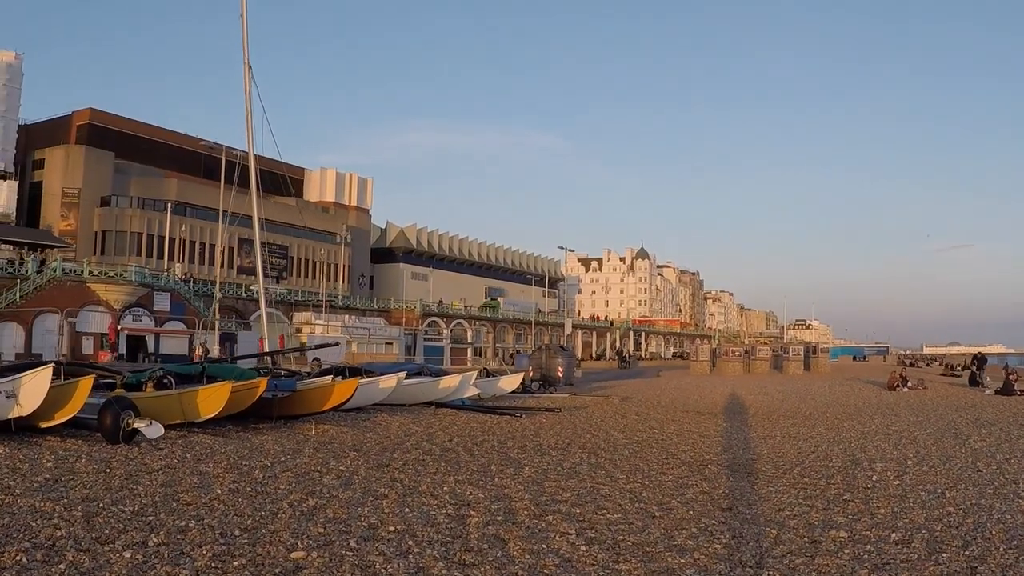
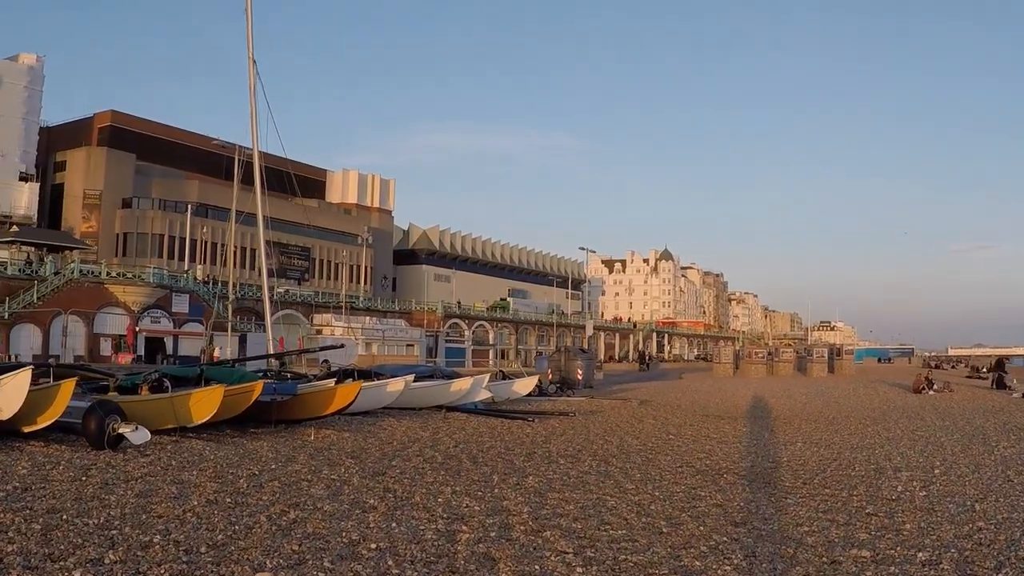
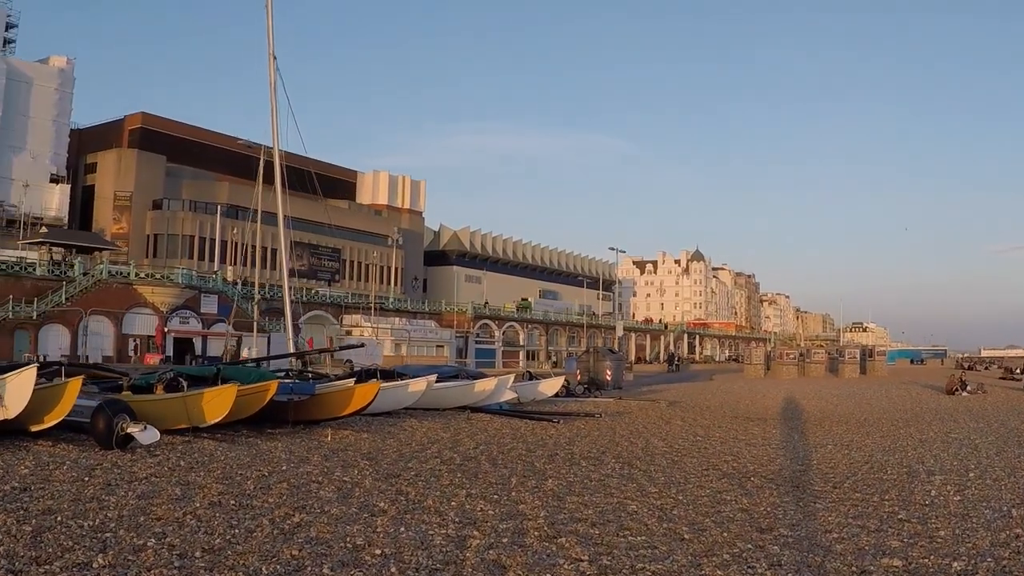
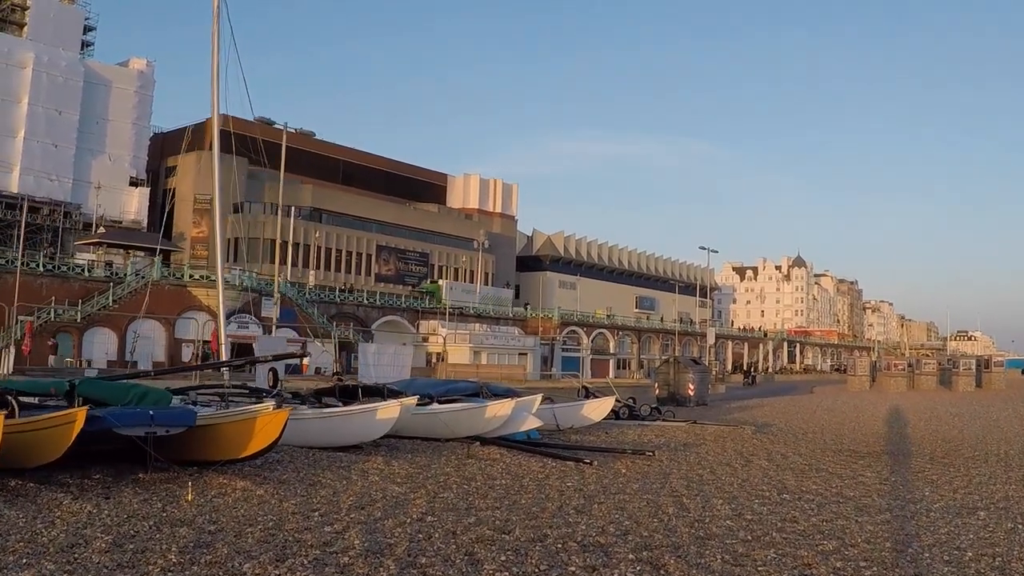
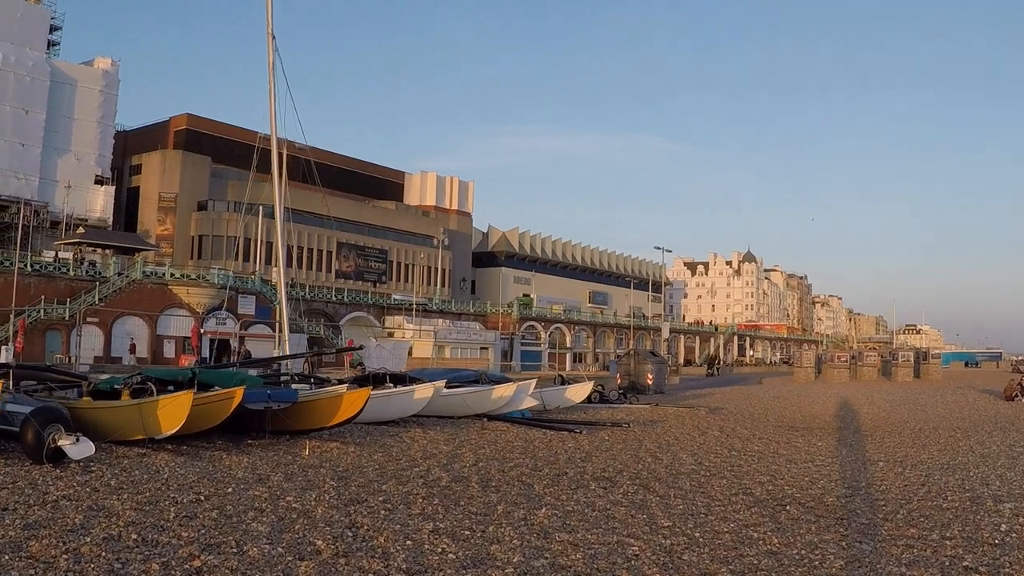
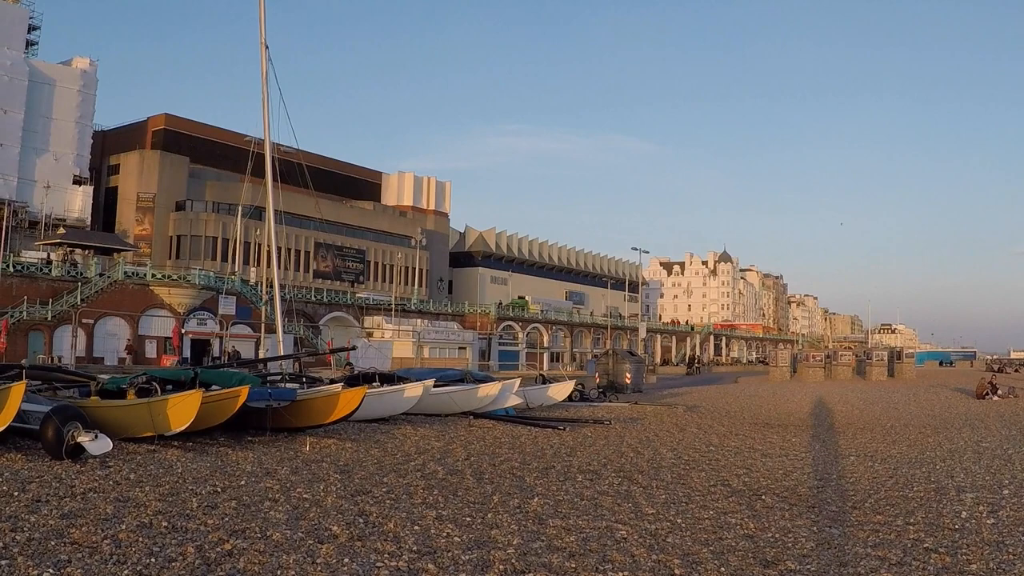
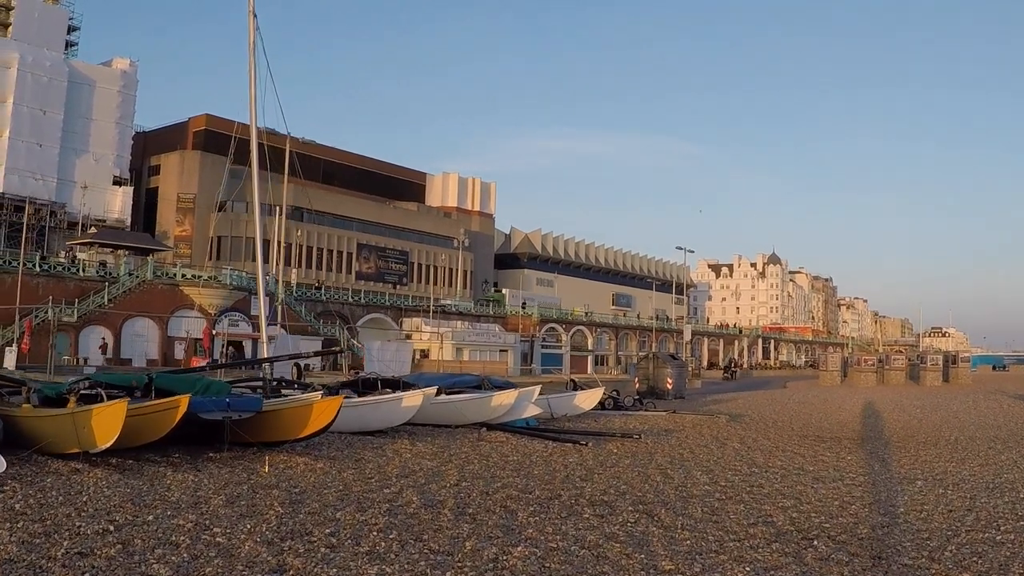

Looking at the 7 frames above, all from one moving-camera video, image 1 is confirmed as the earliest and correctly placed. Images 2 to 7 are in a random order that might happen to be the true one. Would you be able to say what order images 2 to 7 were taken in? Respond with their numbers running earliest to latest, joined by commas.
2, 3, 6, 5, 7, 4
